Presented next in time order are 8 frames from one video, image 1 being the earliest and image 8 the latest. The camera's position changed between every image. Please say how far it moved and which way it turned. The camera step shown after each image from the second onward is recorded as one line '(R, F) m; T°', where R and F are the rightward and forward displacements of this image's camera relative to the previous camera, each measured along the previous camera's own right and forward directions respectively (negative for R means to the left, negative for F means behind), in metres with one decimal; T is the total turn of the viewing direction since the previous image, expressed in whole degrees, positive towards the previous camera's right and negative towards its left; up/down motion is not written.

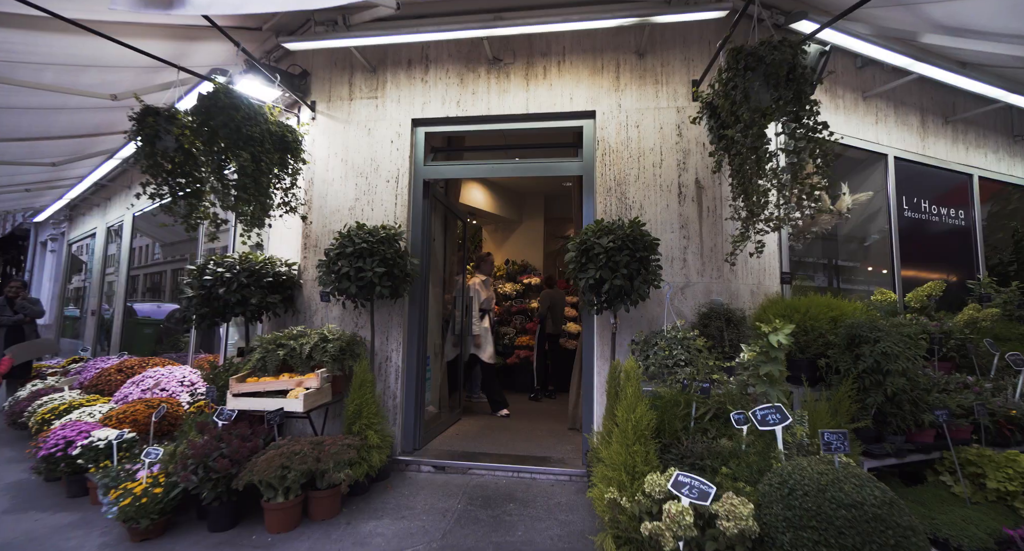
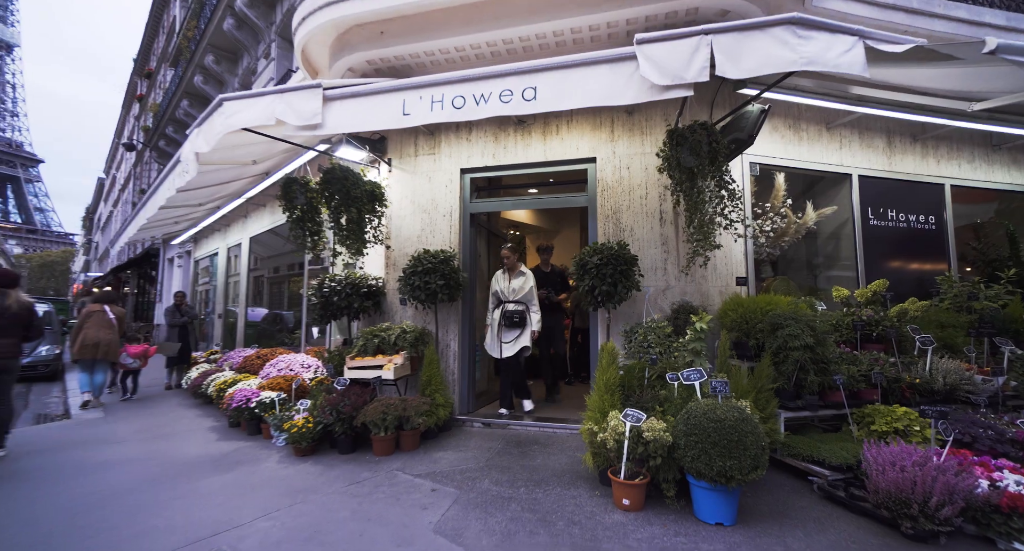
(+0.3, -1.1) m; -8°
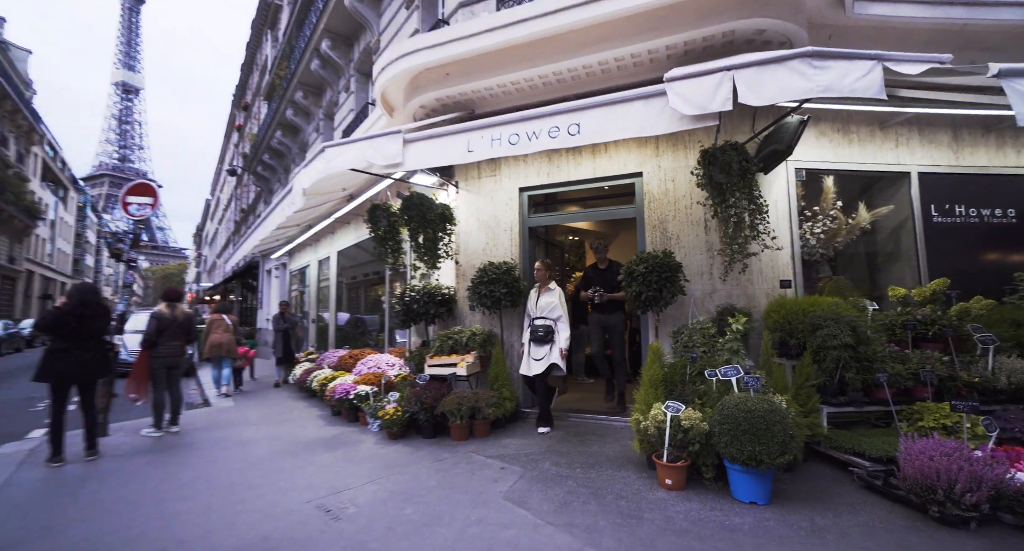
(+0.1, -0.5) m; -9°
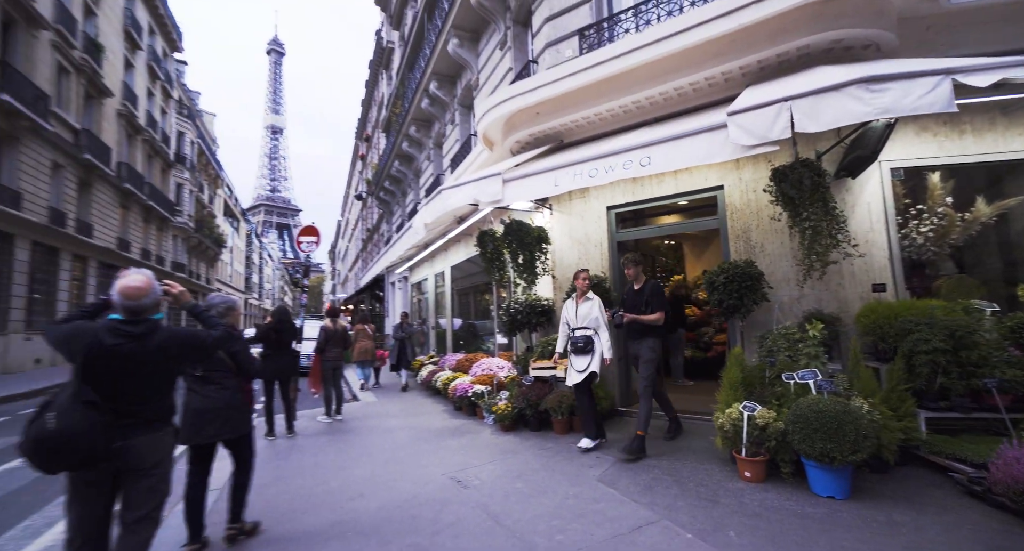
(+0.2, -0.7) m; -14°
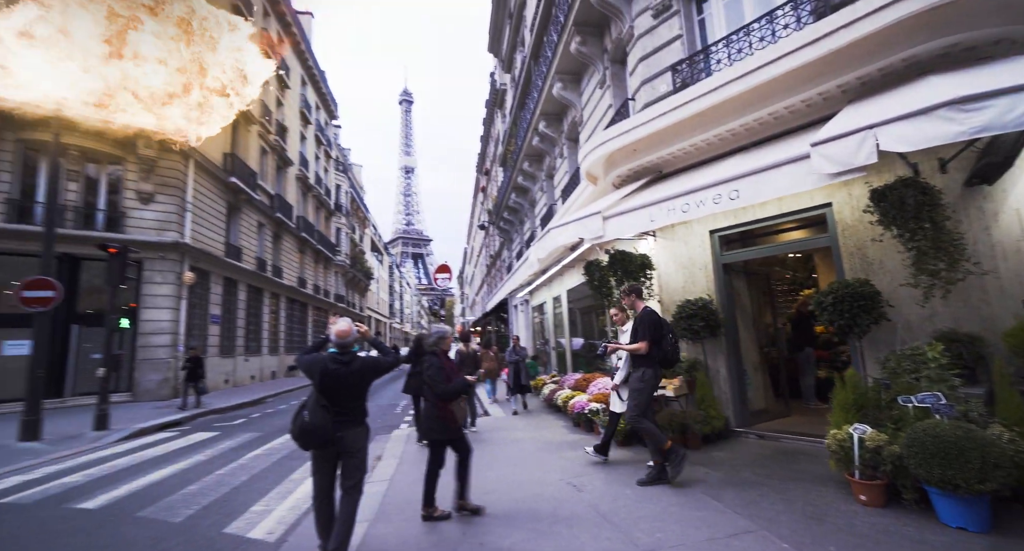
(+0.2, -0.7) m; -17°
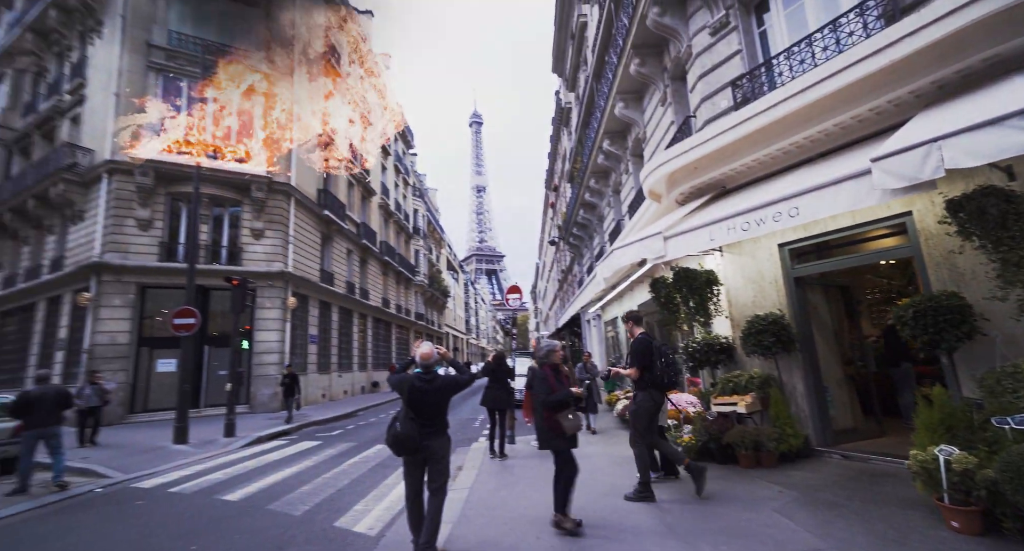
(+0.1, -0.4) m; -10°
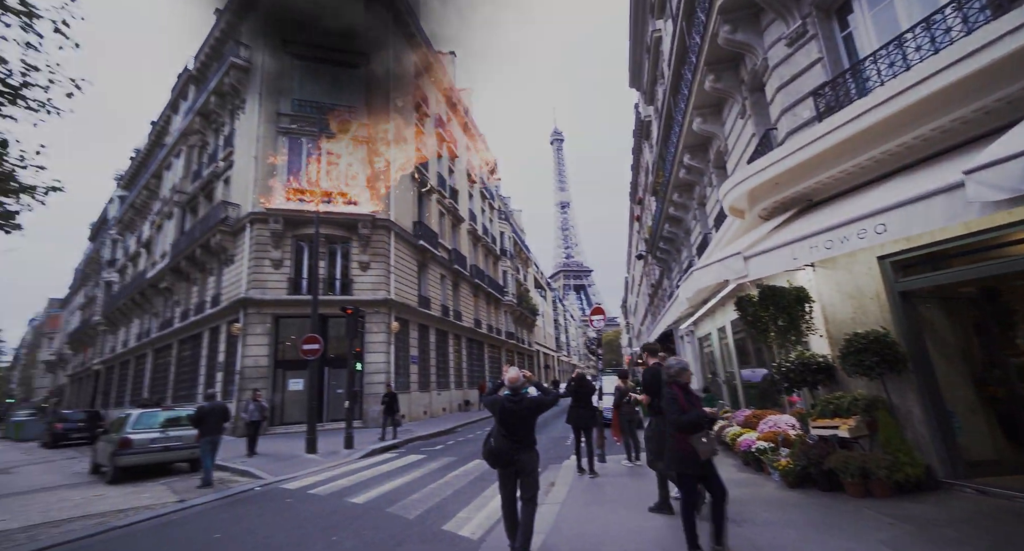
(+0.1, -0.5) m; -12°
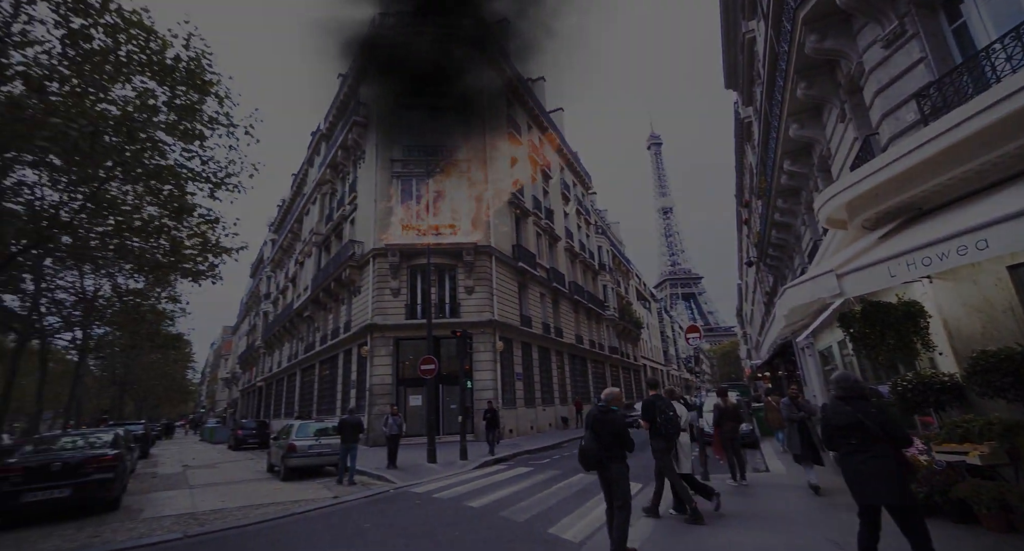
(+0.2, -0.7) m; -14°
